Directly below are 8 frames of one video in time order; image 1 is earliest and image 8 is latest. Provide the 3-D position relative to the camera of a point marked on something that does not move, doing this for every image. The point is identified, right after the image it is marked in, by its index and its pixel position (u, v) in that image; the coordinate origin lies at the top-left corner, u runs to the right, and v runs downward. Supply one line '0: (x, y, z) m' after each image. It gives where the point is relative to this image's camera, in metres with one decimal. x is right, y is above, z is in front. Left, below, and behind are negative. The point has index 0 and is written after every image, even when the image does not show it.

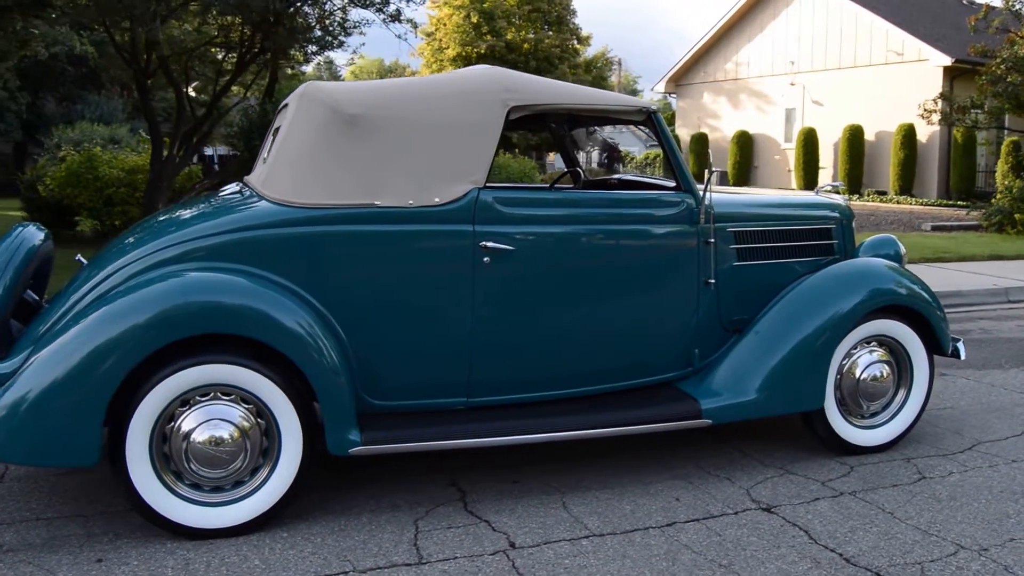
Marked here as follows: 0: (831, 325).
0: (+1.7, -0.2, +4.5) m
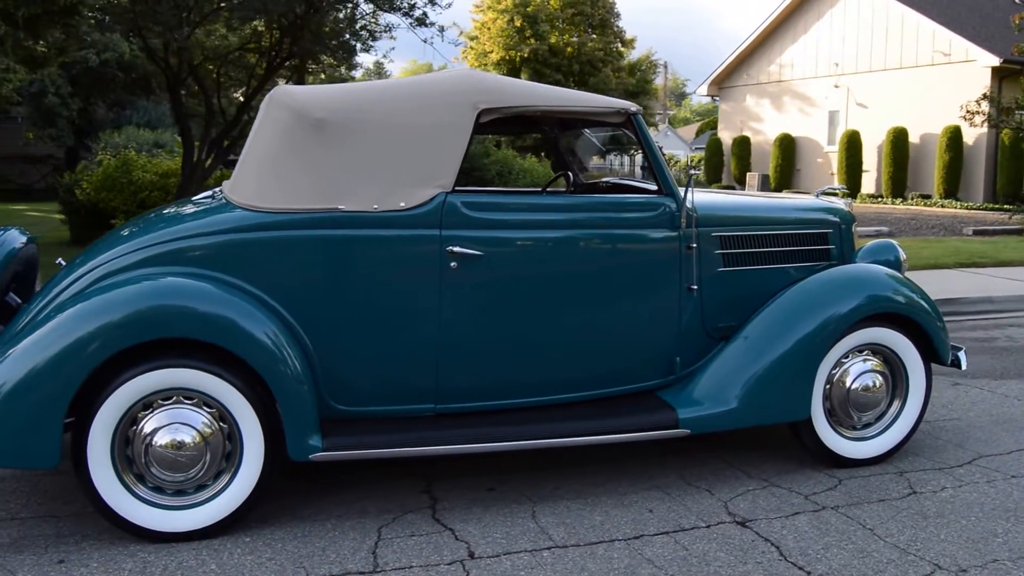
0: (+1.6, -0.2, +4.4) m
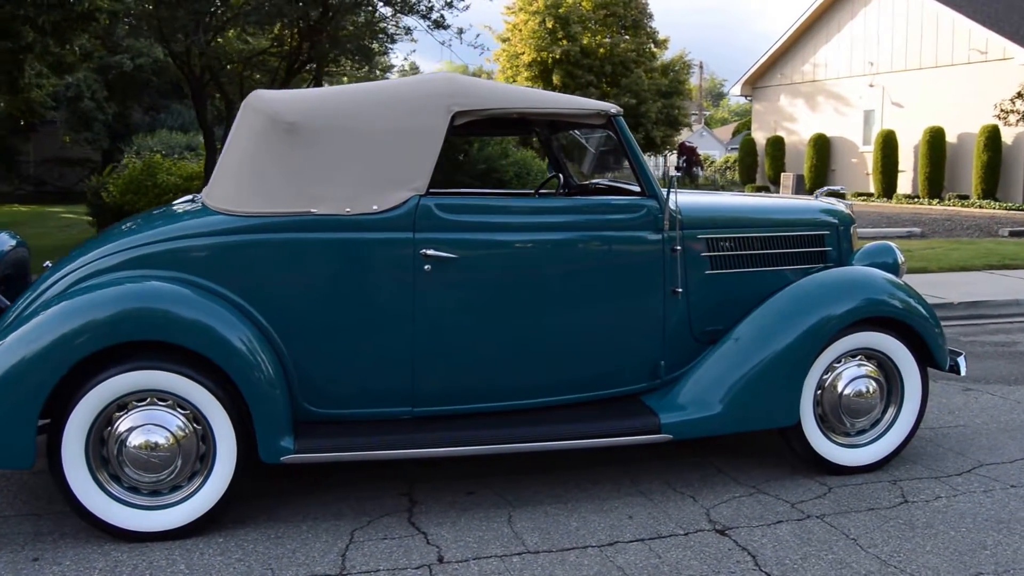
0: (+1.5, -0.2, +4.3) m
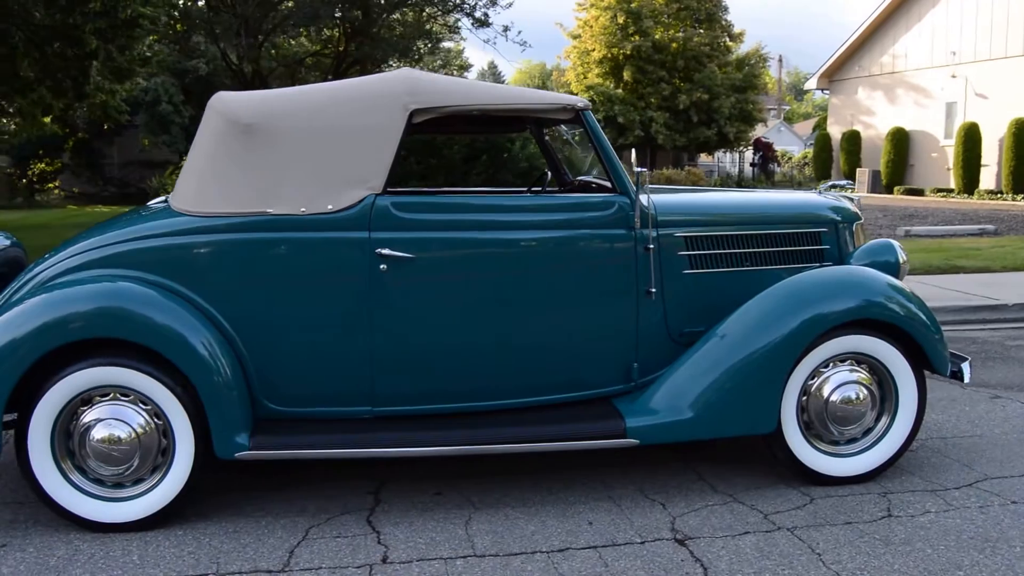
0: (+1.3, -0.2, +4.1) m
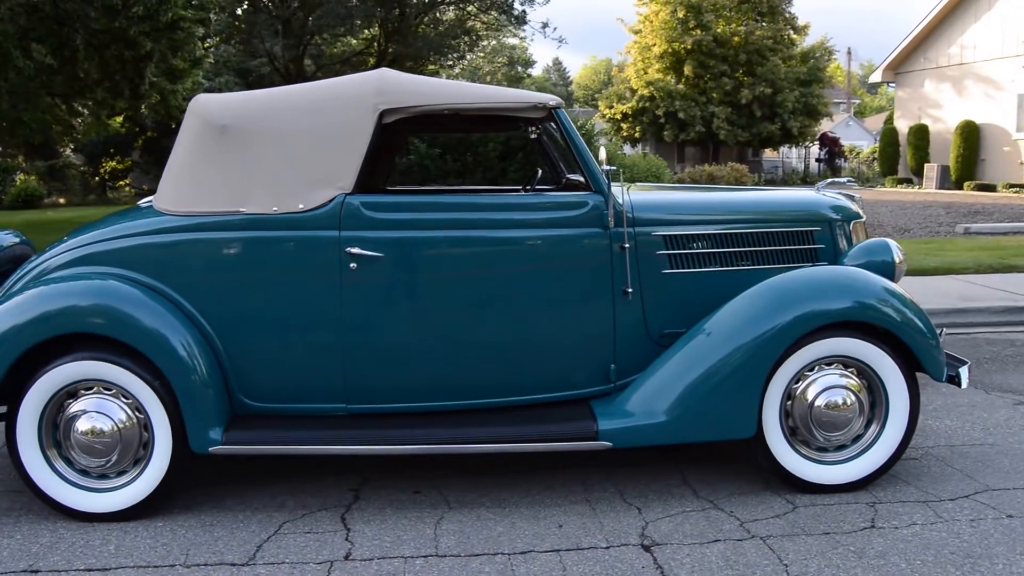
0: (+1.2, -0.3, +4.0) m
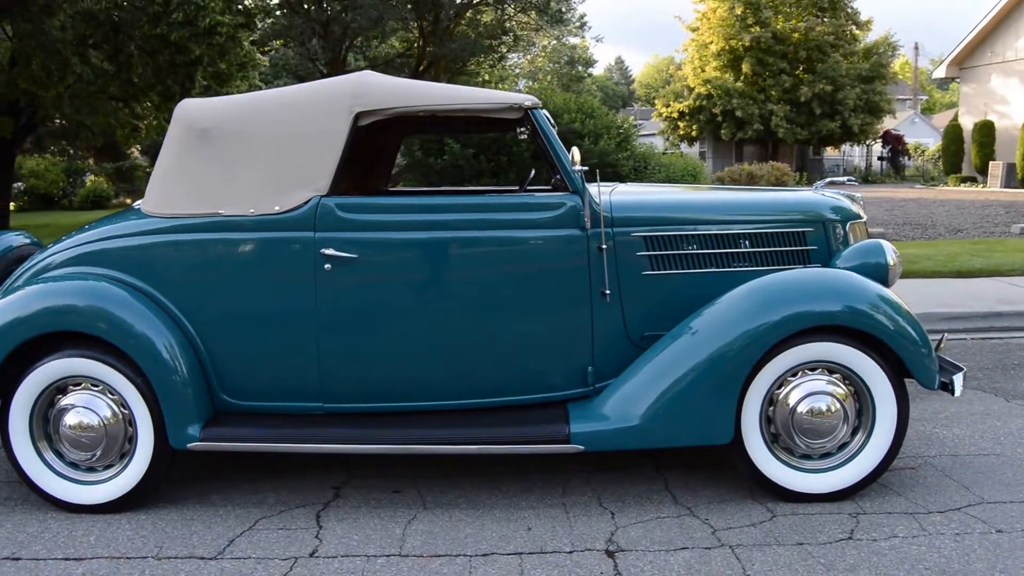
0: (+1.1, -0.3, +3.9) m
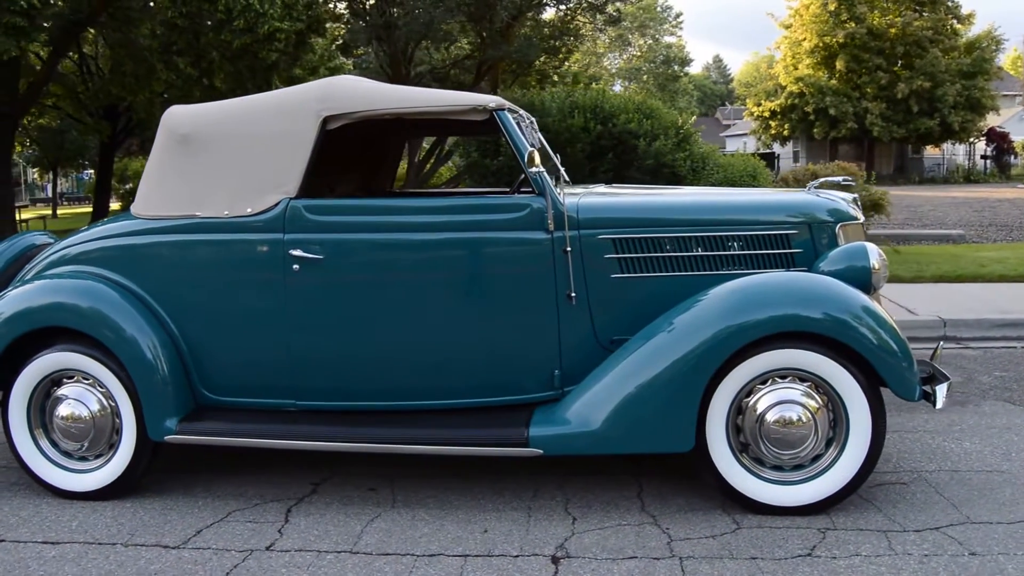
0: (+0.9, -0.3, +3.8) m
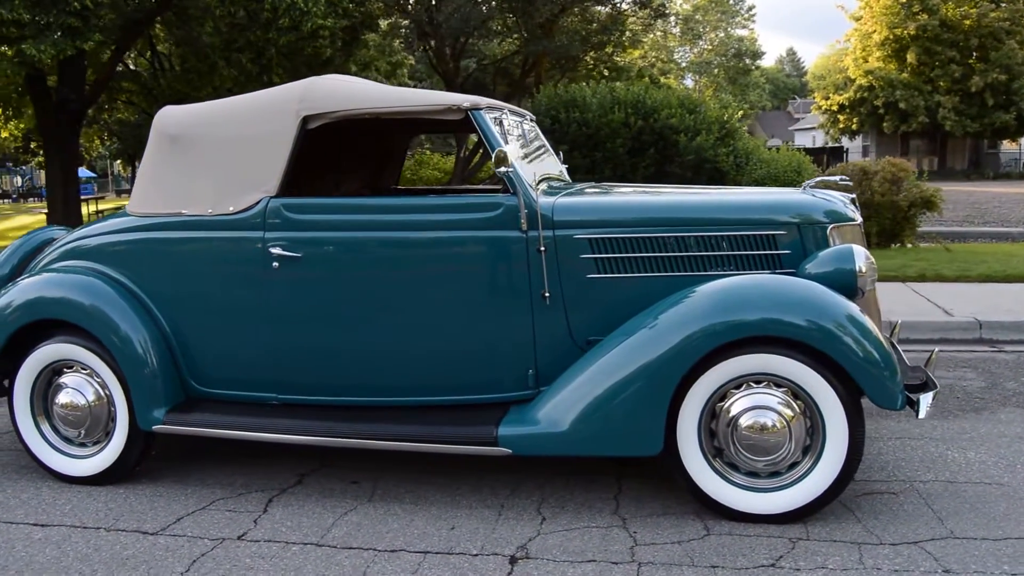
0: (+0.8, -0.3, +3.7) m
